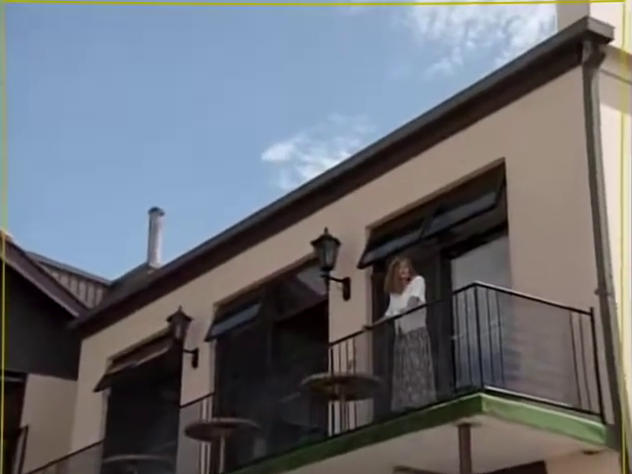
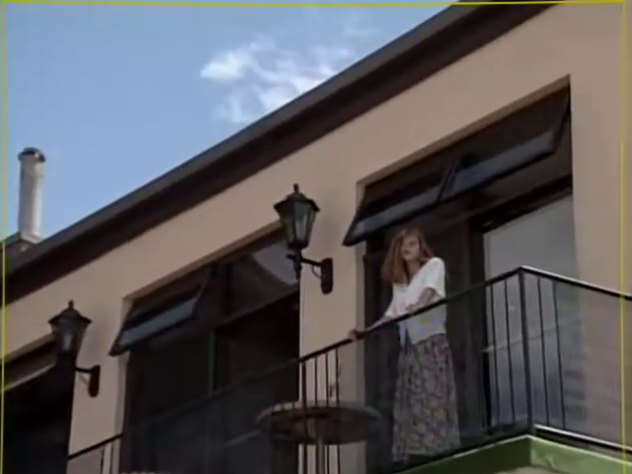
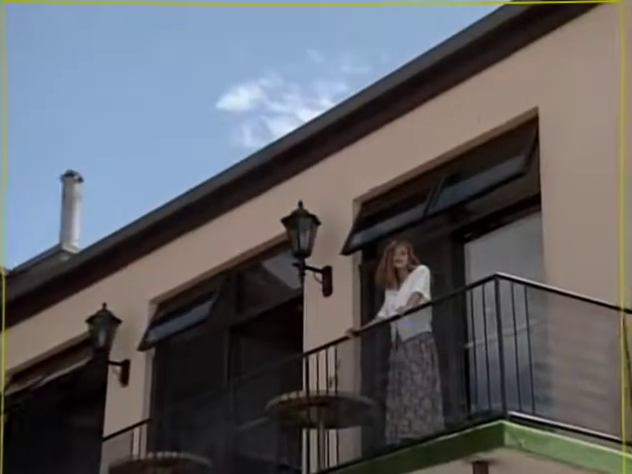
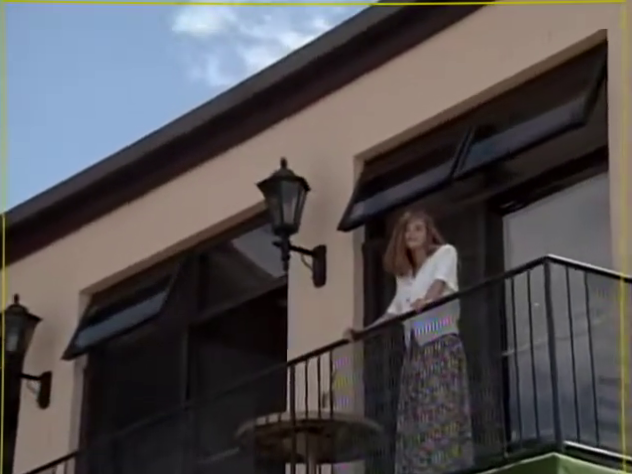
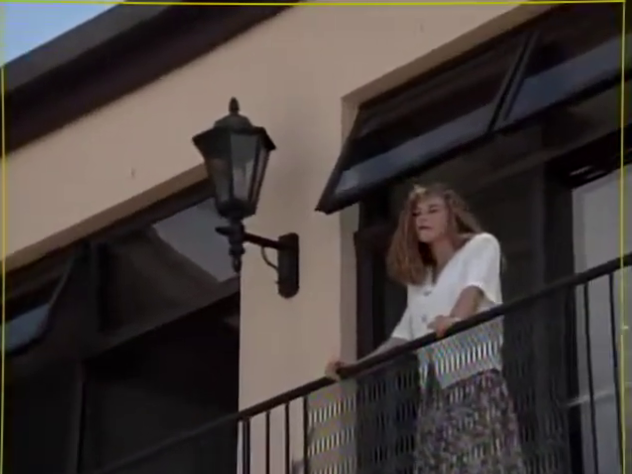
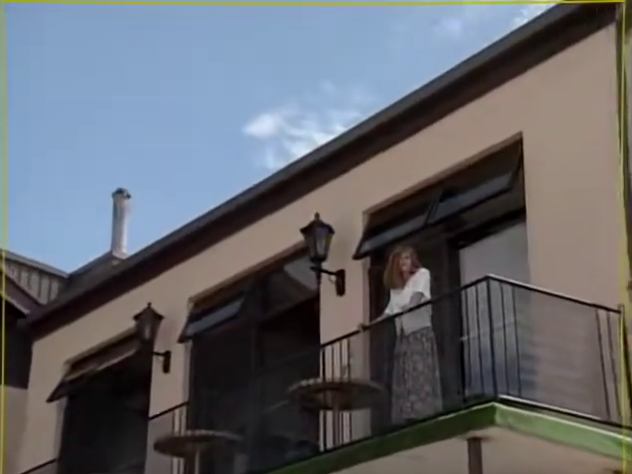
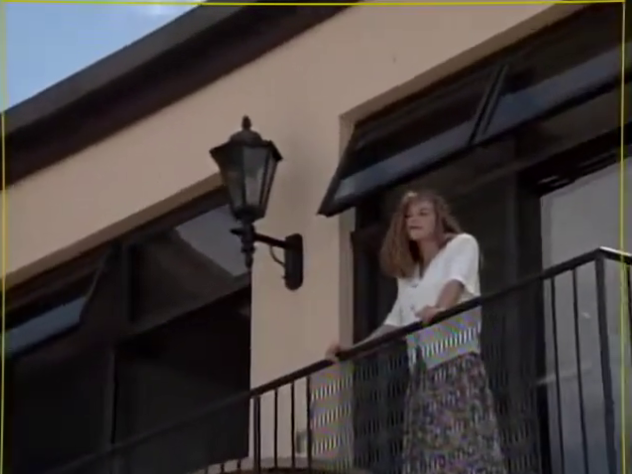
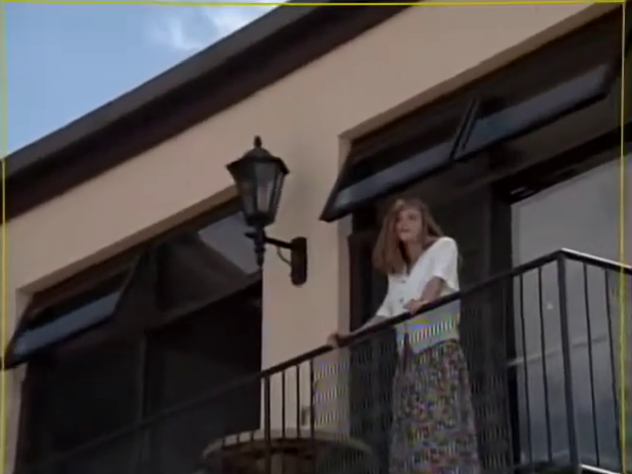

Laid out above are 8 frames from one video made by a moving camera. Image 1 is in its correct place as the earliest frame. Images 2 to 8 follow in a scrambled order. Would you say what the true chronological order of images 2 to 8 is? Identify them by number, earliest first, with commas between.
6, 3, 2, 4, 8, 7, 5
